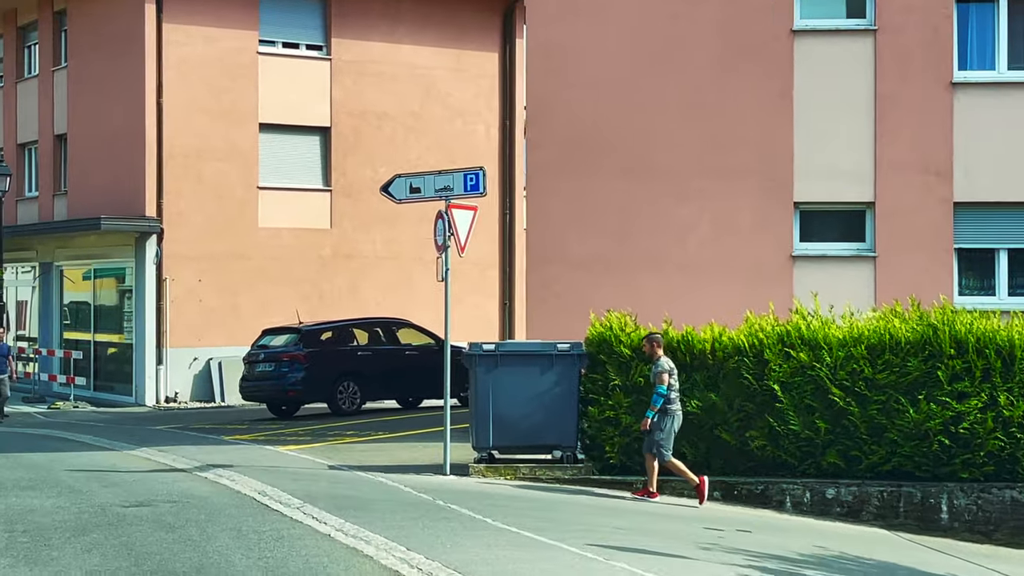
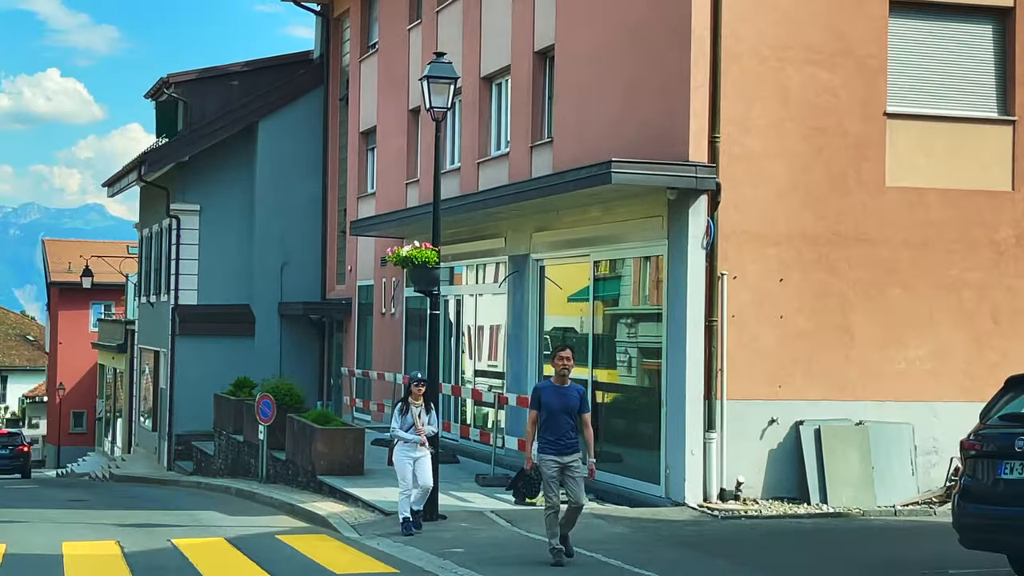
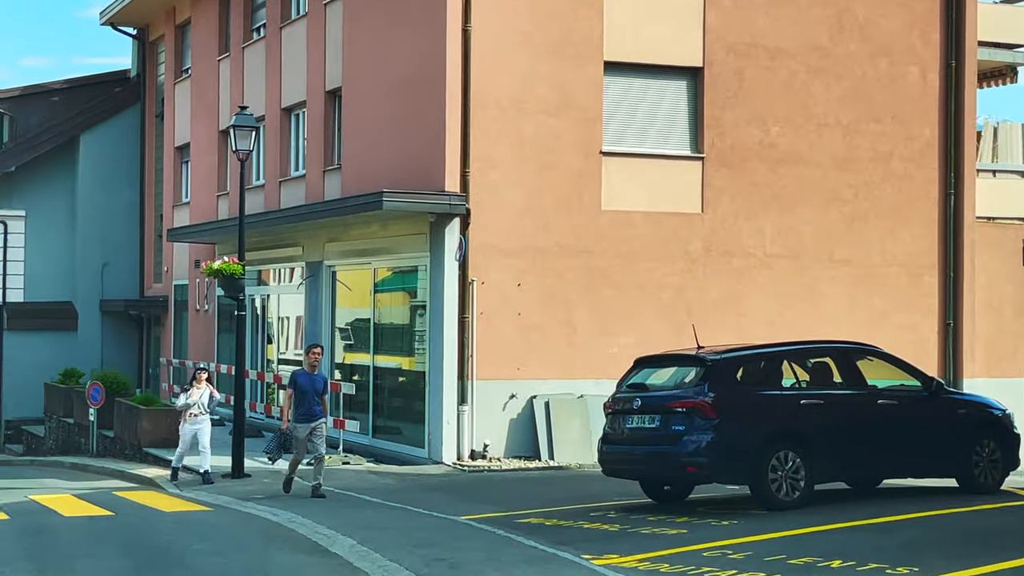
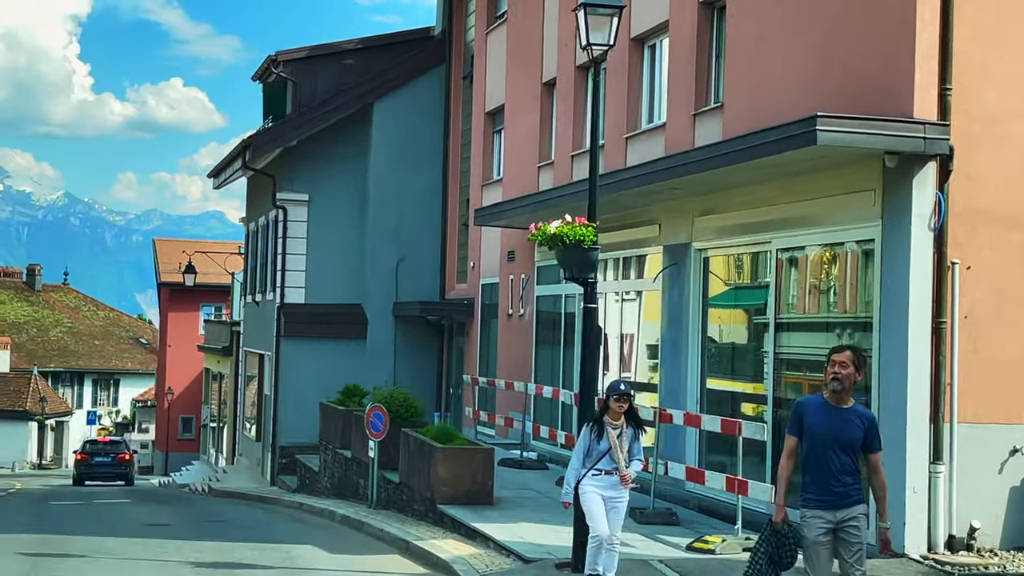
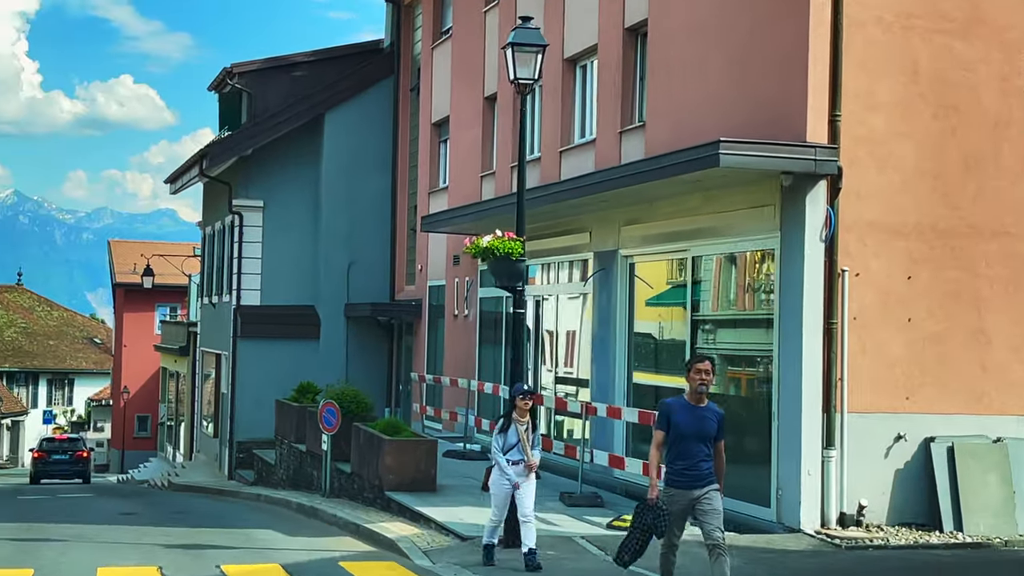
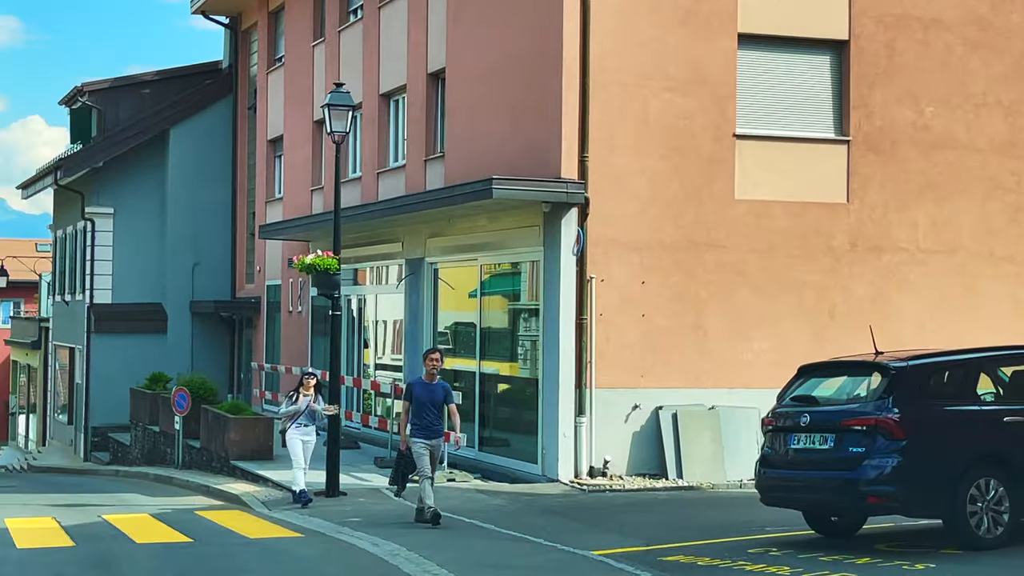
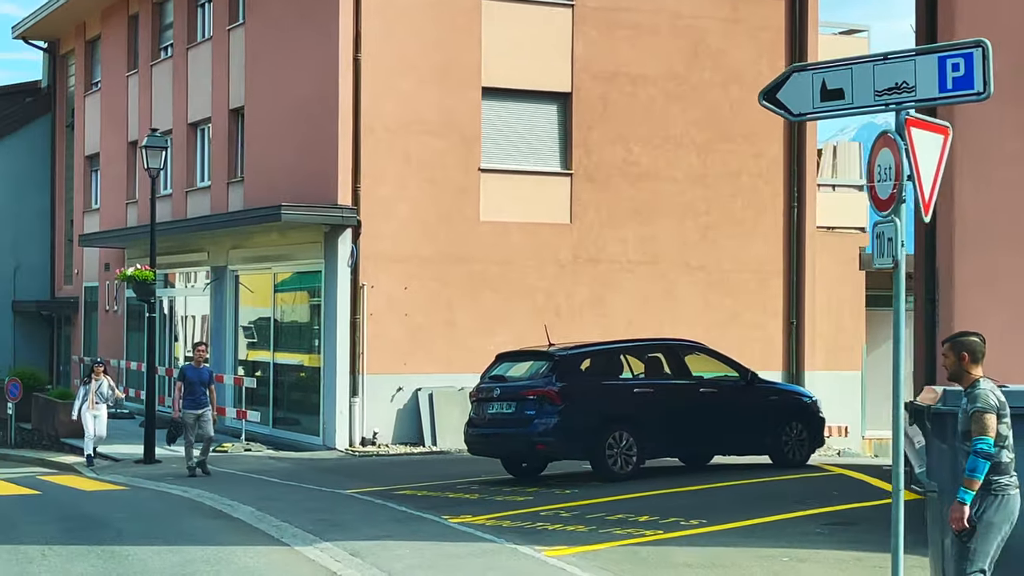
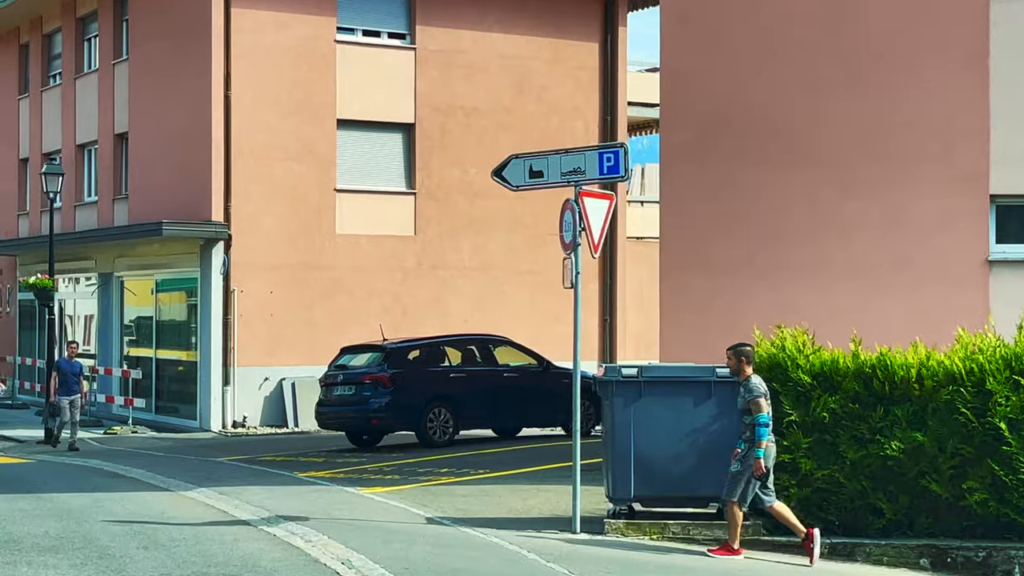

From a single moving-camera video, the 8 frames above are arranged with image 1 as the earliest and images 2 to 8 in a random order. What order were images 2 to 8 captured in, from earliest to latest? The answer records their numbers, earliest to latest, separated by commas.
8, 7, 3, 6, 2, 5, 4
